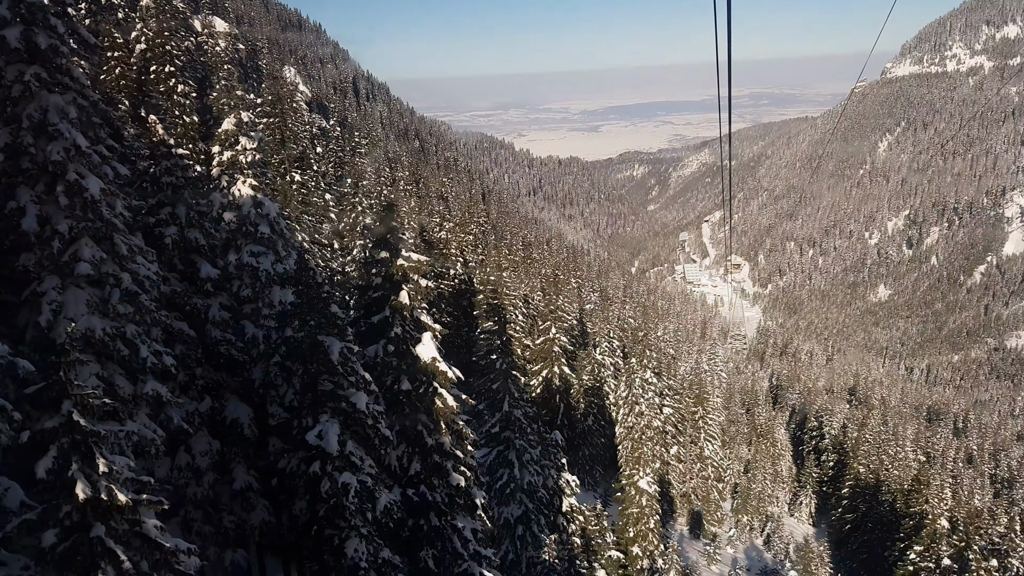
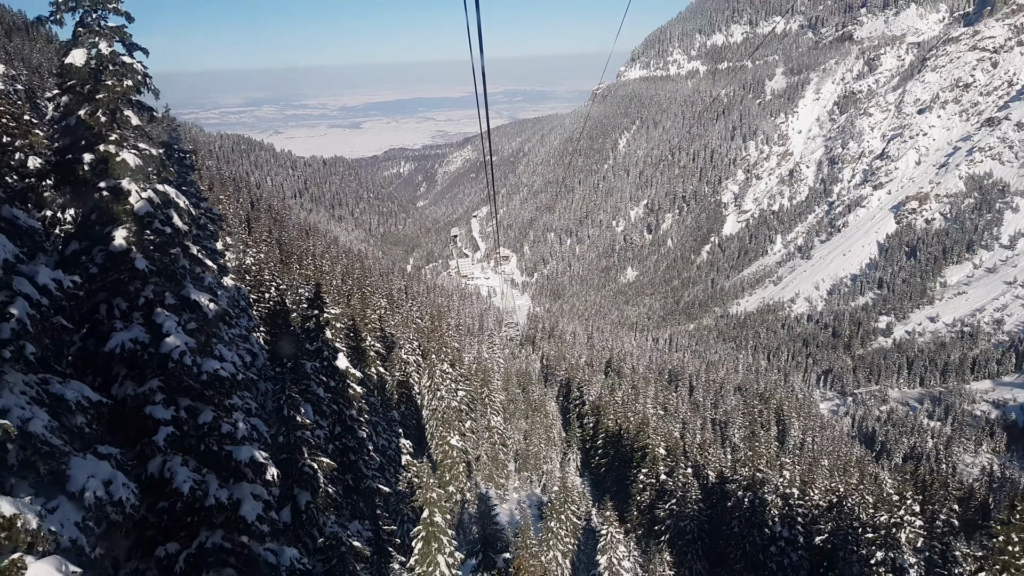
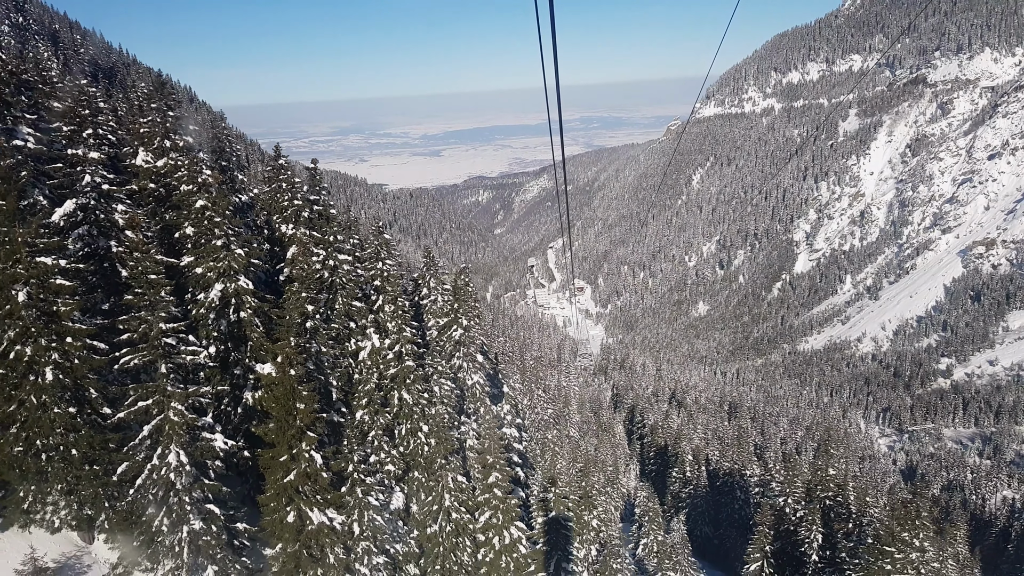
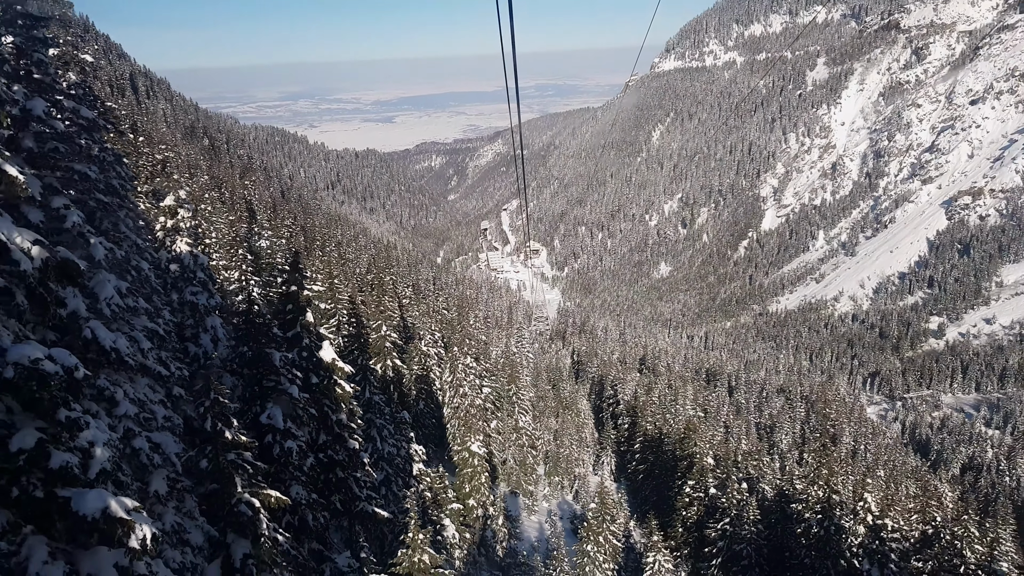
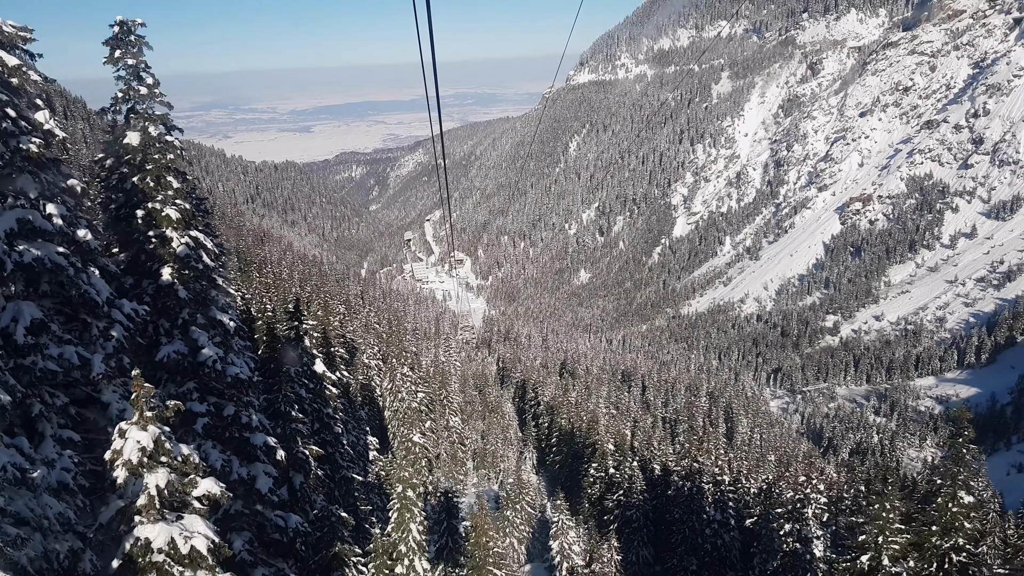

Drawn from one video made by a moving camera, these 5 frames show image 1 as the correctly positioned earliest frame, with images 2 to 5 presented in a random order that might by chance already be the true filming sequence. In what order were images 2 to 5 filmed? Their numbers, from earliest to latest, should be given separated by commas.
4, 2, 5, 3
